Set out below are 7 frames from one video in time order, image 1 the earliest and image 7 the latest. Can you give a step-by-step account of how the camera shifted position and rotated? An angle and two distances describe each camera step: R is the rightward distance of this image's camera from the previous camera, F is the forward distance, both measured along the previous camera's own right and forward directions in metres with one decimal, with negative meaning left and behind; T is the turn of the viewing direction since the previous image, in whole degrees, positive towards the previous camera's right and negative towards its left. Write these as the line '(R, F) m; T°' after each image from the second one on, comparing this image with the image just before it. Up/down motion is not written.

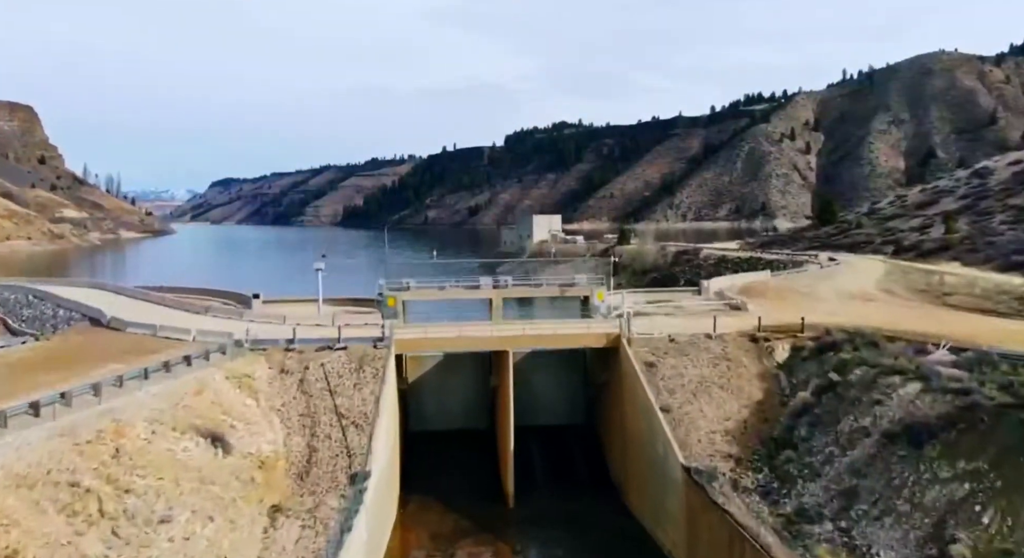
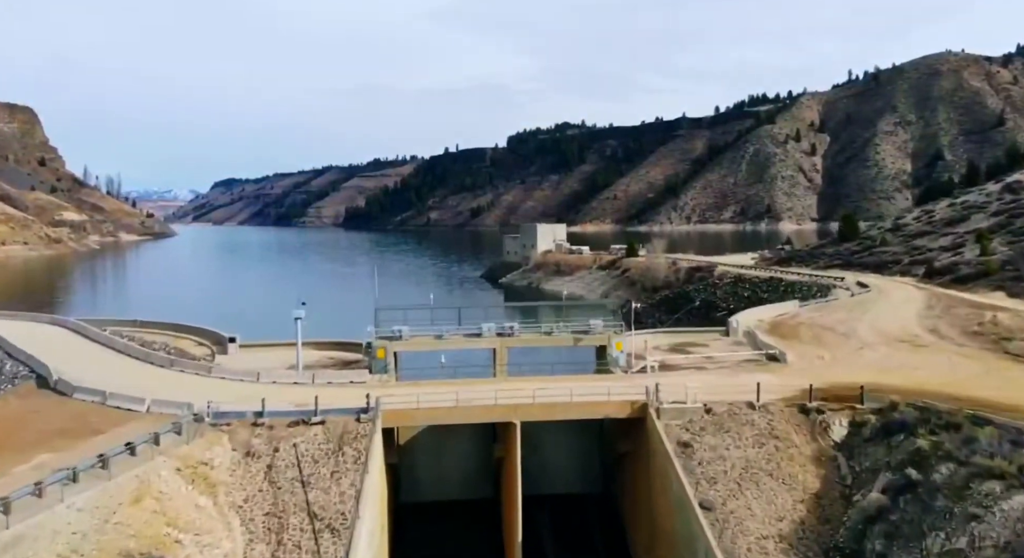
(0.0, +1.1) m; 0°
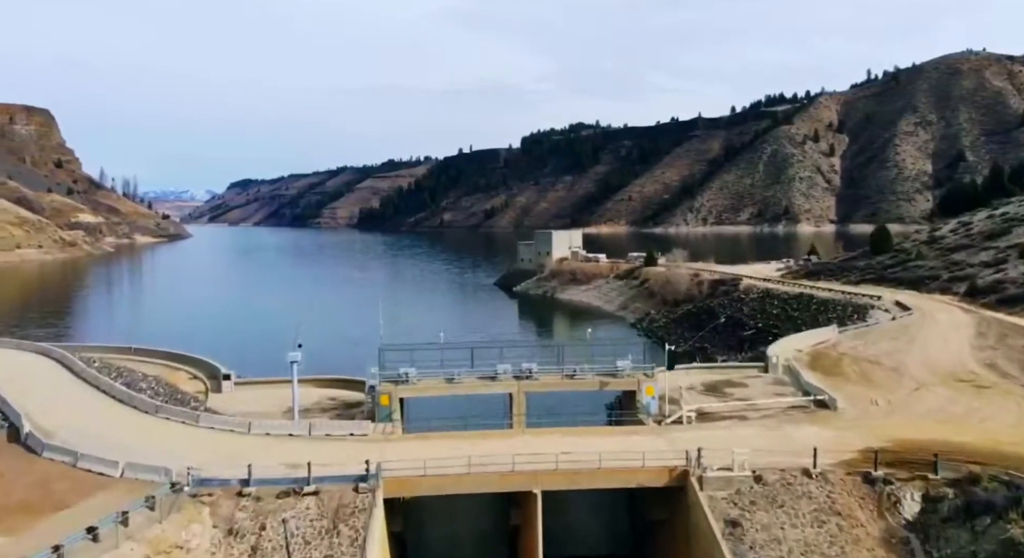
(0.0, +0.8) m; -1°
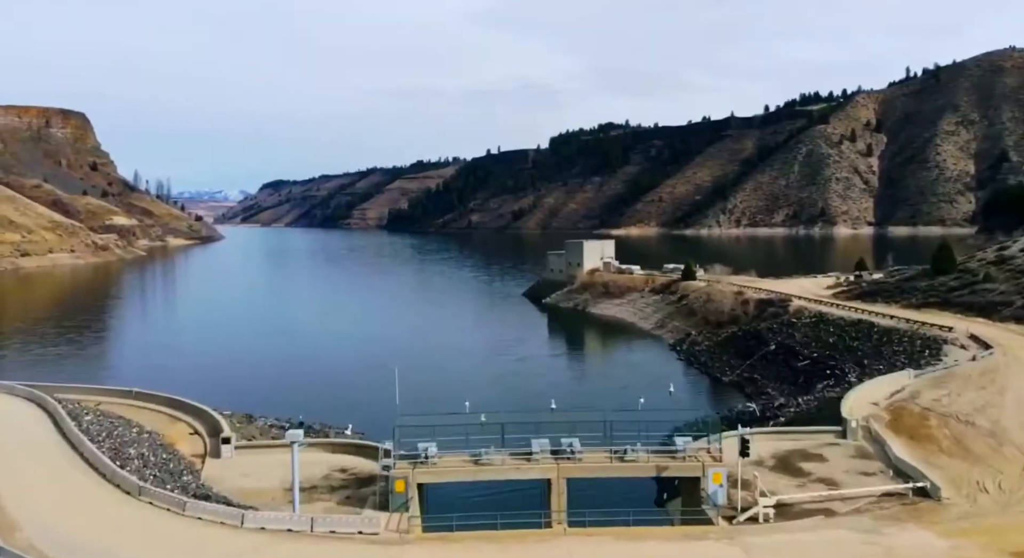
(-0.1, +1.1) m; -2°
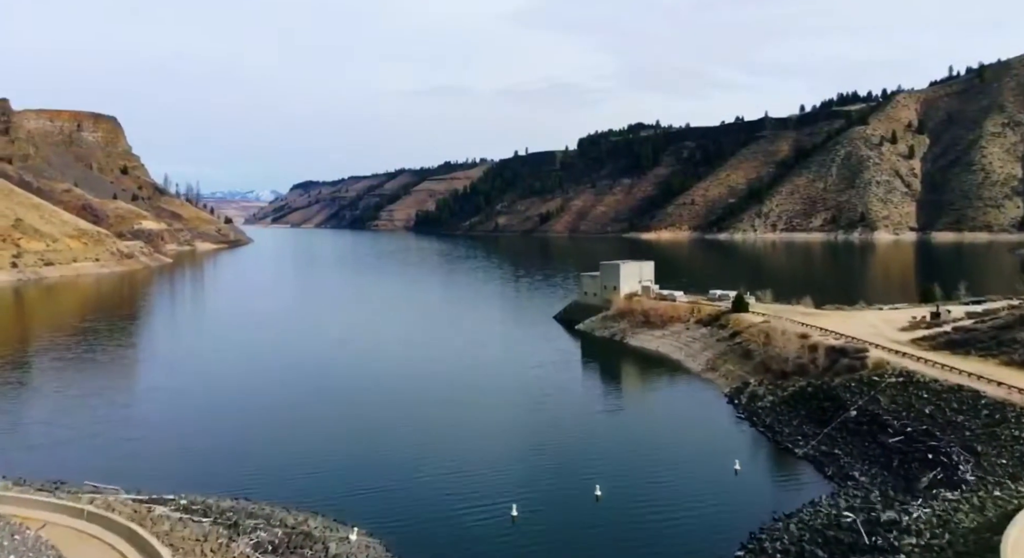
(-0.2, +2.1) m; -2°
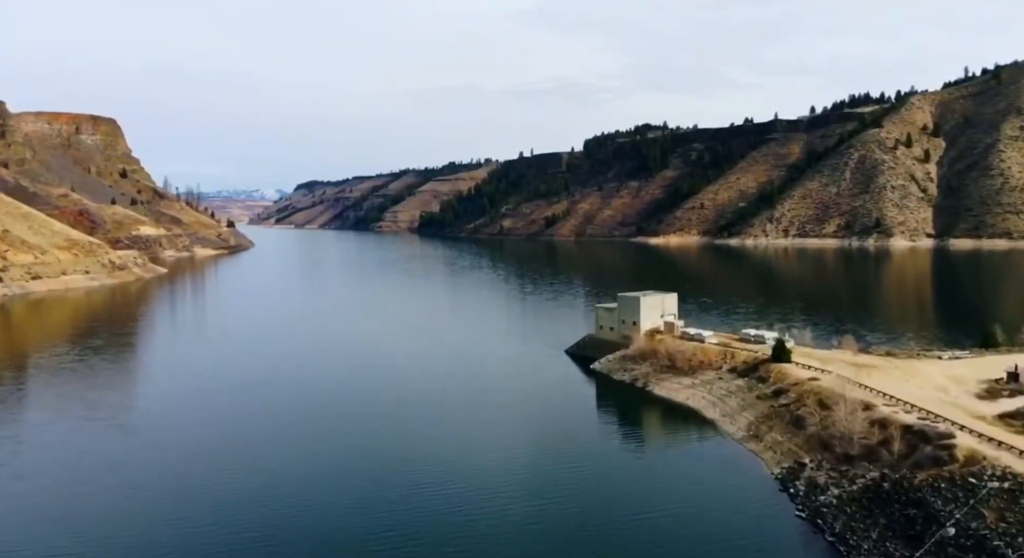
(-0.2, +2.8) m; 0°
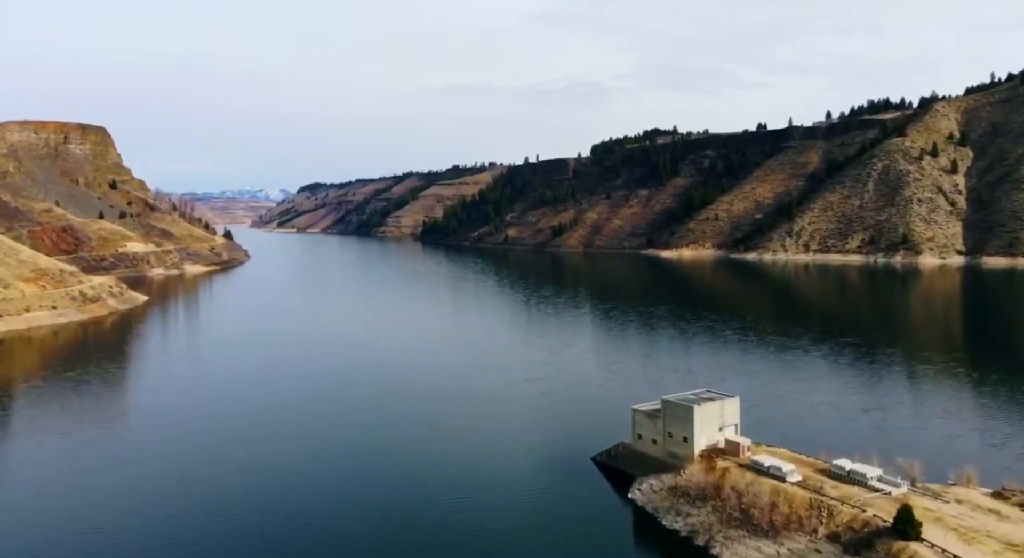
(-0.3, +6.0) m; 0°
